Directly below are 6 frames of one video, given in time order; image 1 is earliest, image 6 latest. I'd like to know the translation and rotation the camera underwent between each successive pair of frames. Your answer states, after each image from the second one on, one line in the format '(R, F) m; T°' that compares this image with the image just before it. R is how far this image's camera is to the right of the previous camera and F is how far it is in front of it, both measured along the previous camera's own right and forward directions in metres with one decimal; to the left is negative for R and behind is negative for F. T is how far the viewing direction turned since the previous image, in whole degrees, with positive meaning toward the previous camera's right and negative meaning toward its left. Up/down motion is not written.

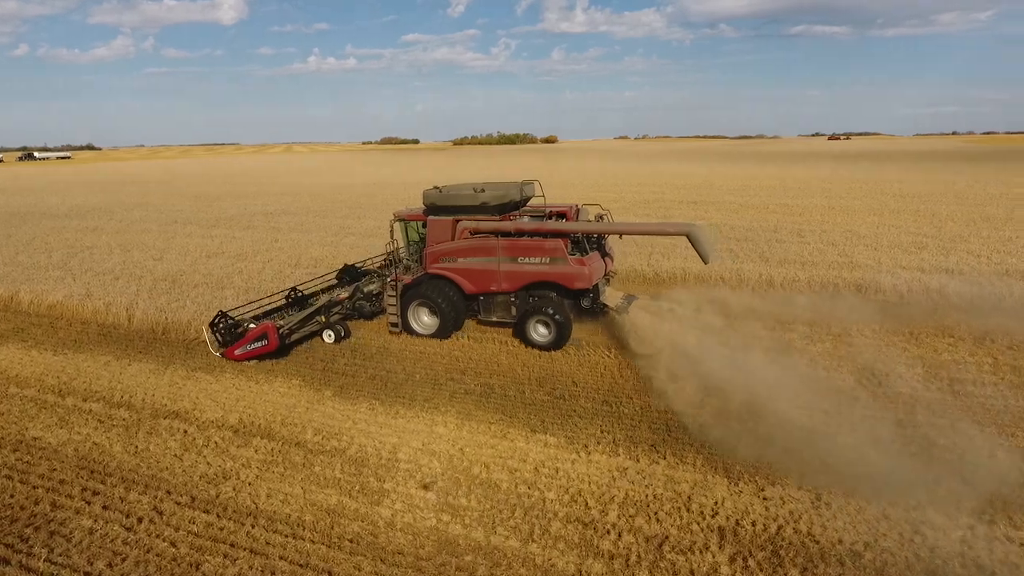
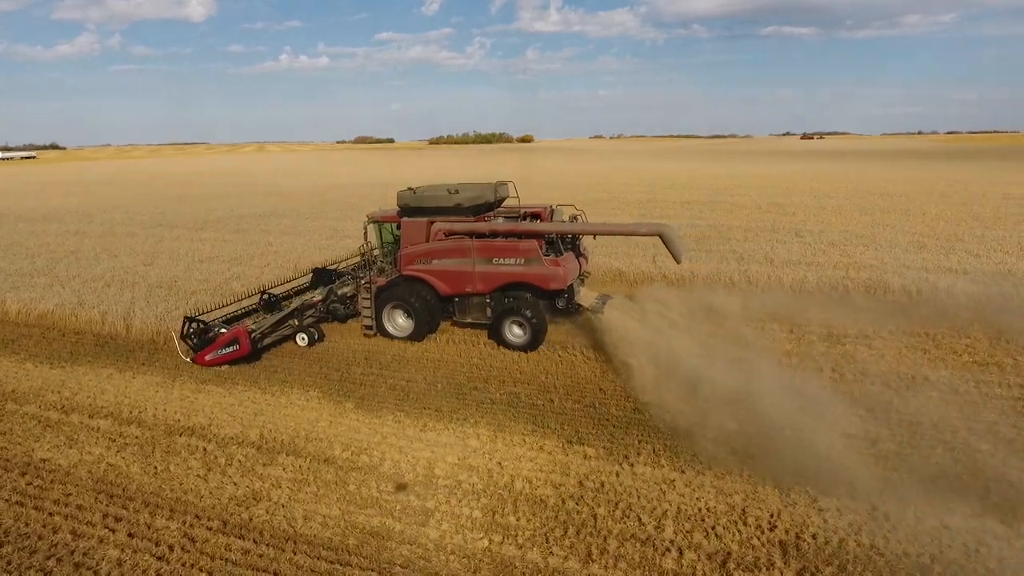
(-0.5, +0.2) m; +2°
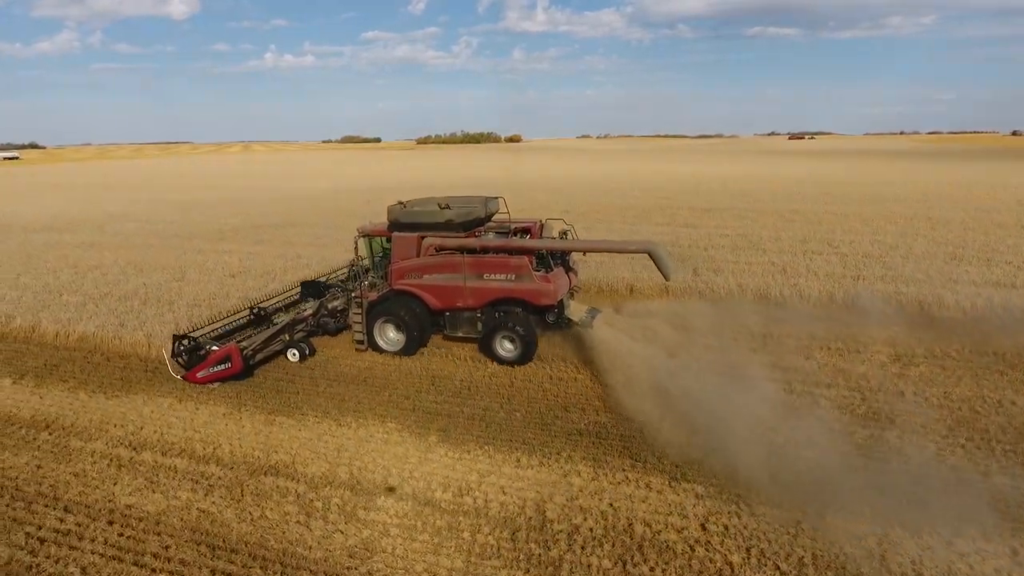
(-1.1, +0.2) m; +1°
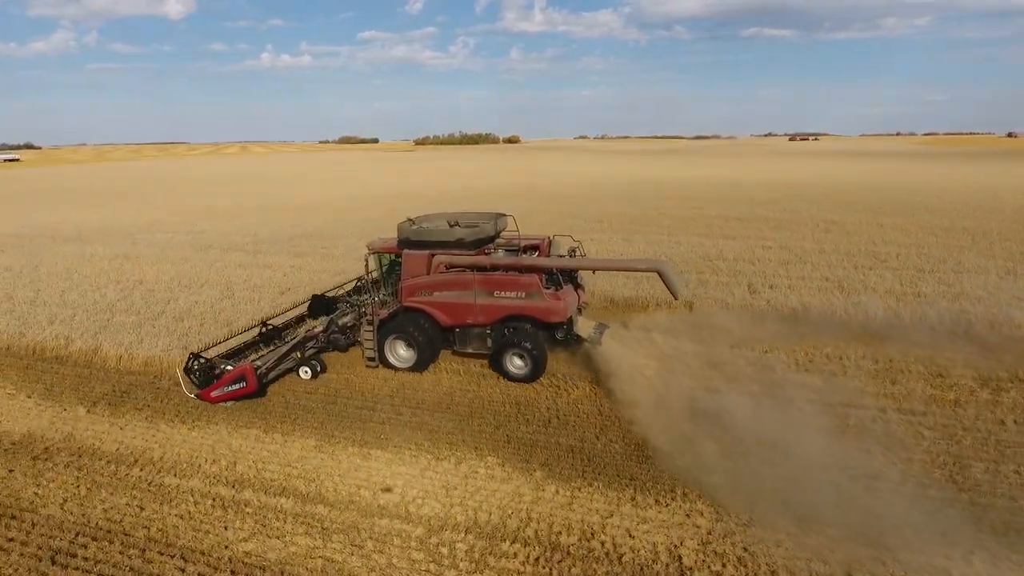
(-1.1, +0.2) m; 0°
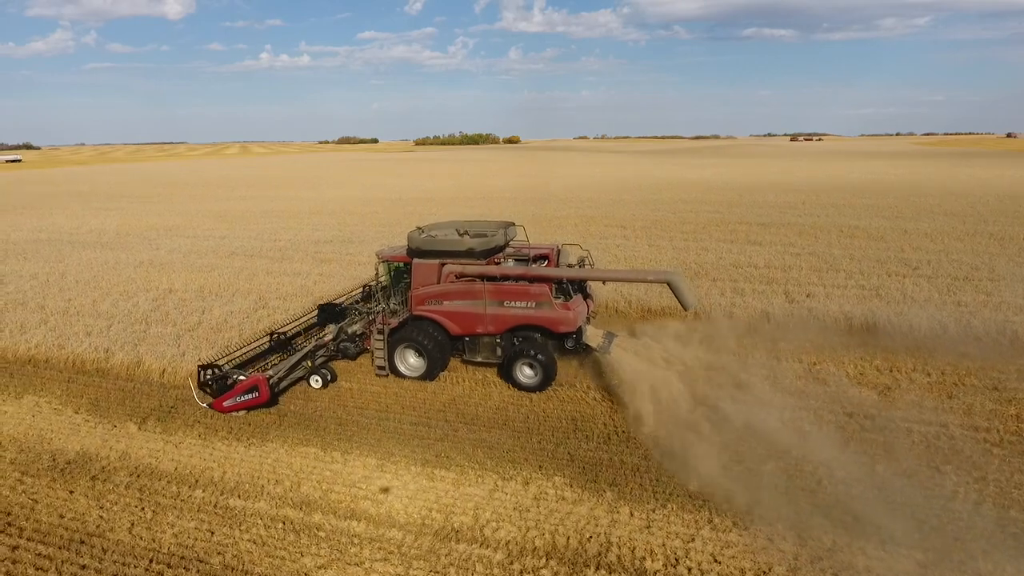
(-0.7, +0.1) m; 0°
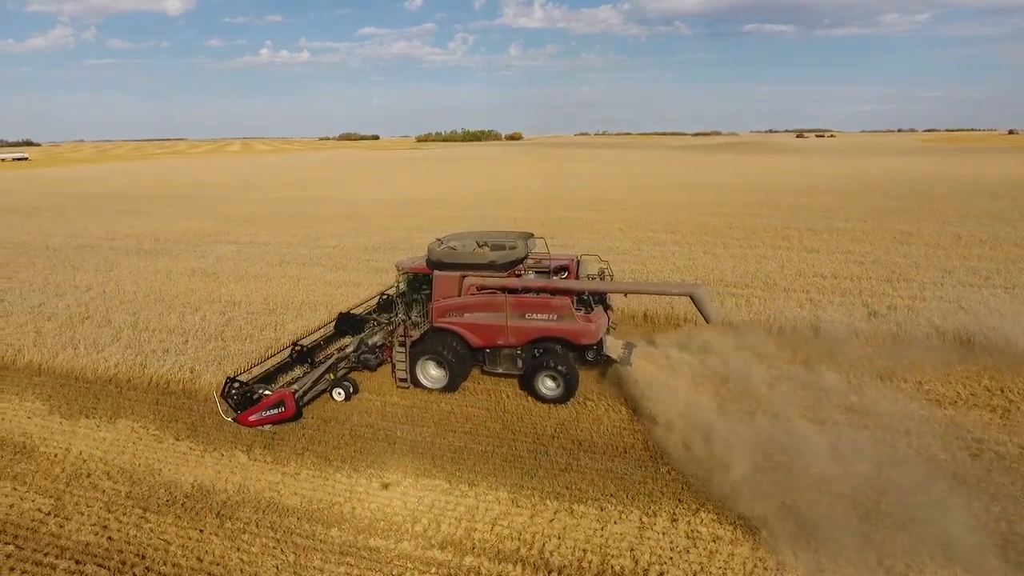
(-1.4, +0.3) m; 0°
